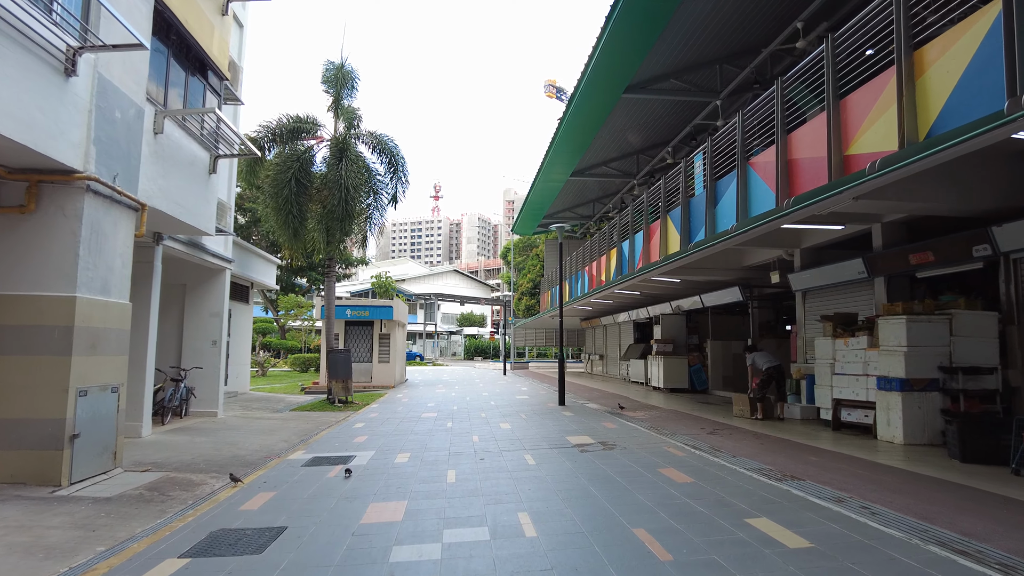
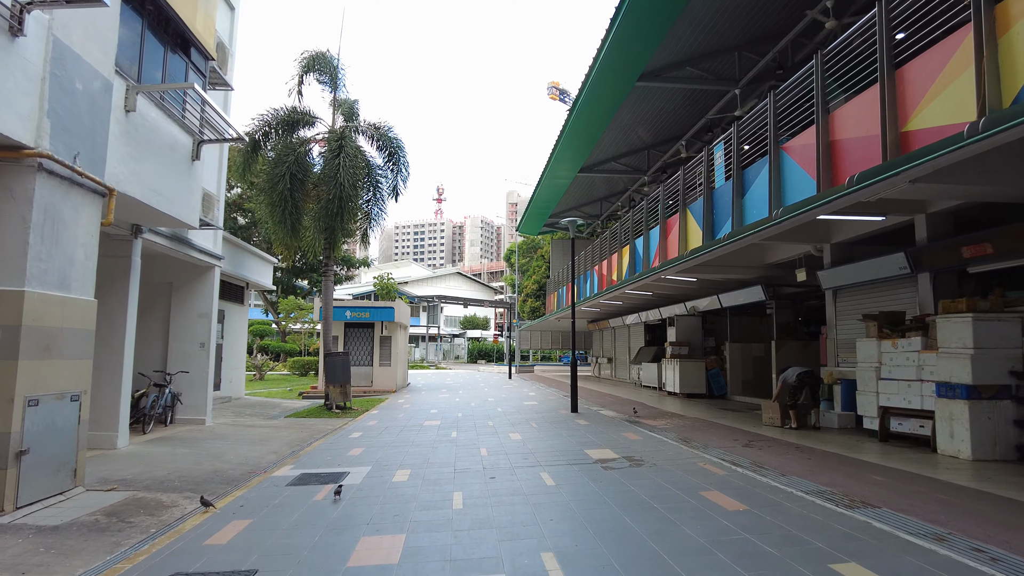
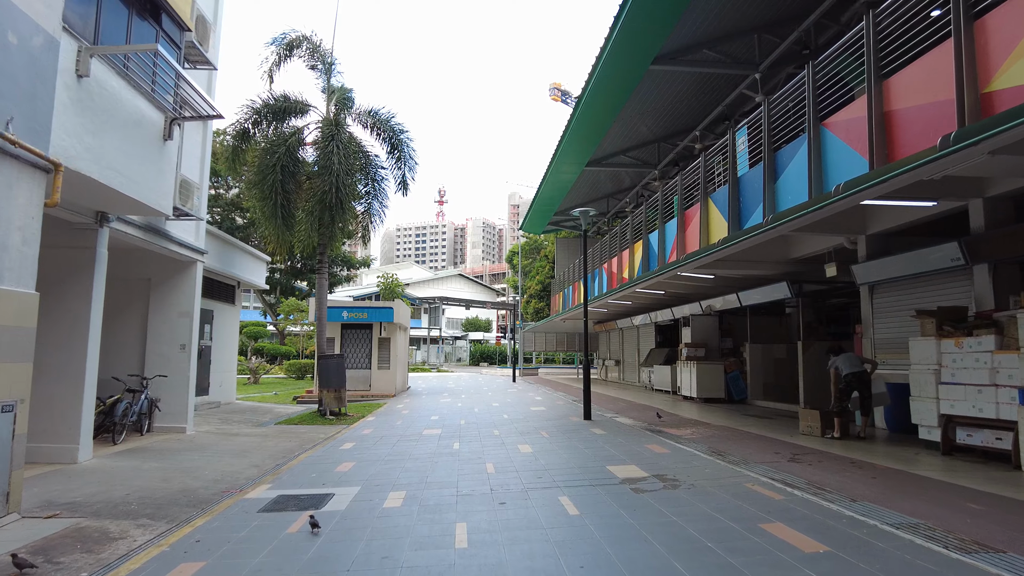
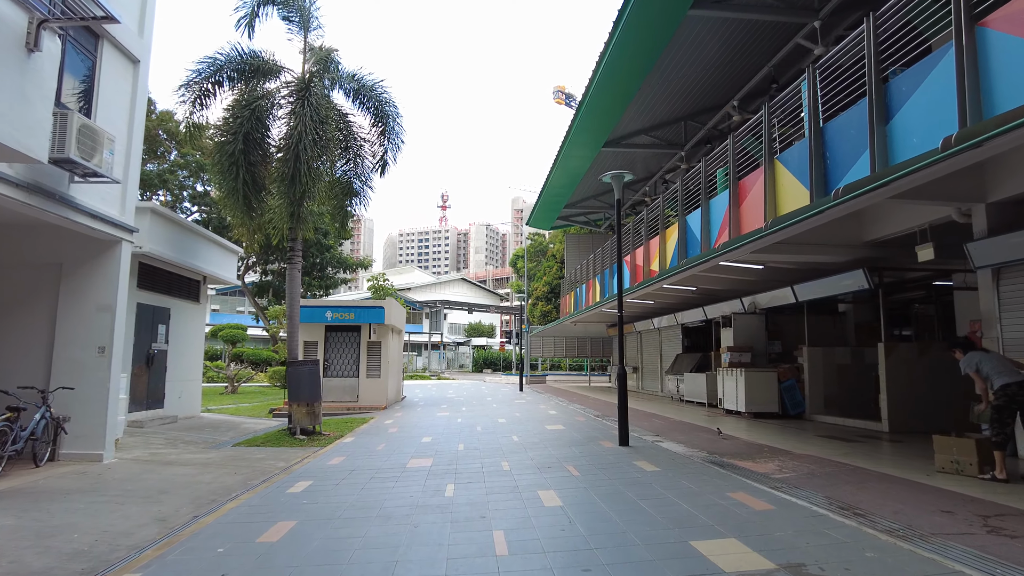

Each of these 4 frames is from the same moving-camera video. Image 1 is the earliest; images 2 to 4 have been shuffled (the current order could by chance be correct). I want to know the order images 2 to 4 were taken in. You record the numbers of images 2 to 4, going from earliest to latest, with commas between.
2, 3, 4
